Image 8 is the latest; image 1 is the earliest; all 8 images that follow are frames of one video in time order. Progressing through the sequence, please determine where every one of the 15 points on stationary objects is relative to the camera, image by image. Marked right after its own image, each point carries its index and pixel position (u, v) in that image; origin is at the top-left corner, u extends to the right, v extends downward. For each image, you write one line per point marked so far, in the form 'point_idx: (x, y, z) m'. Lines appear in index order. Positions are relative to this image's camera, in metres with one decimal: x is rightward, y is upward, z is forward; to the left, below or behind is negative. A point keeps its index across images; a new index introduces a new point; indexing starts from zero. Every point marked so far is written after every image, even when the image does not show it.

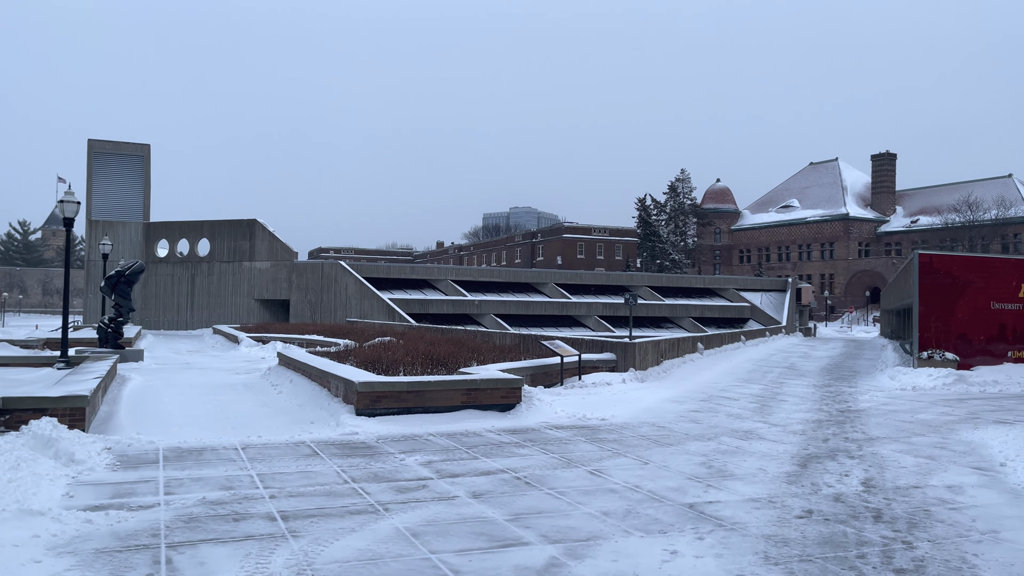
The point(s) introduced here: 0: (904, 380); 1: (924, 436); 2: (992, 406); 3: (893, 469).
0: (+9.3, -2.2, +18.8) m
1: (+6.0, -2.1, +11.5) m
2: (+9.2, -2.3, +15.1) m
3: (+4.4, -2.1, +9.0) m
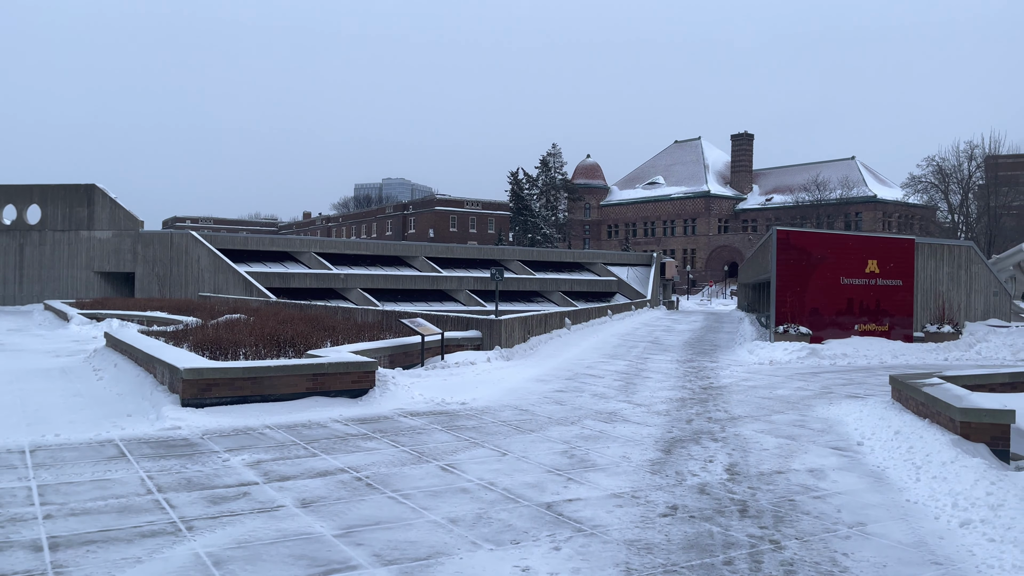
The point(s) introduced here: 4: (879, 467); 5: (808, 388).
0: (+6.1, -1.6, +19.1) m
1: (+3.9, -1.8, +11.5) m
2: (+6.5, -1.8, +15.5) m
3: (+2.7, -1.8, +8.7) m
4: (+3.7, -1.8, +8.0) m
5: (+5.3, -1.8, +14.3) m
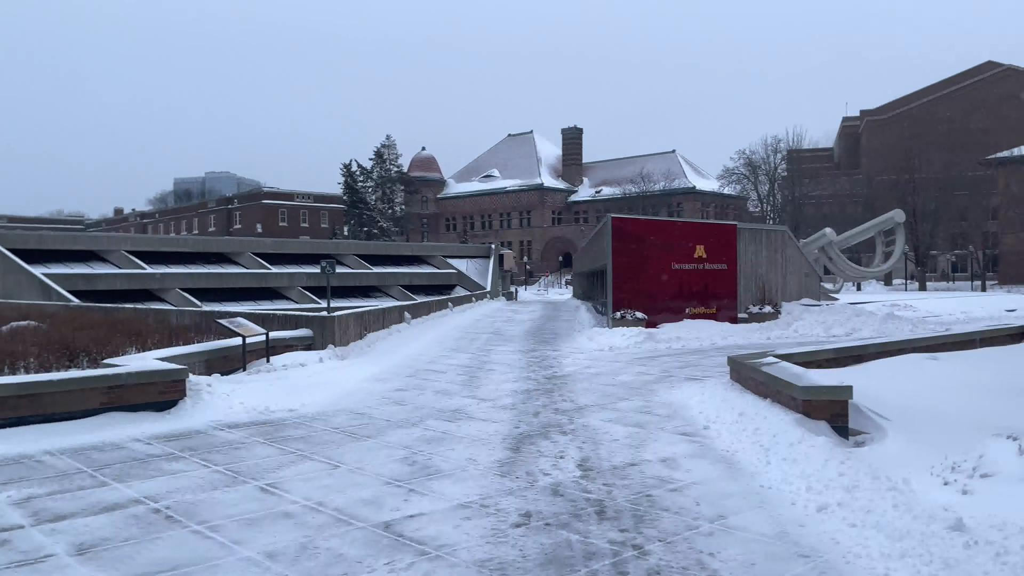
0: (+2.2, -1.3, +19.2) m
1: (+1.7, -1.6, +11.3) m
2: (+3.3, -1.5, +15.8) m
3: (+1.0, -1.6, +8.3) m
4: (+2.1, -1.6, +7.8) m
5: (+2.5, -1.5, +14.3) m
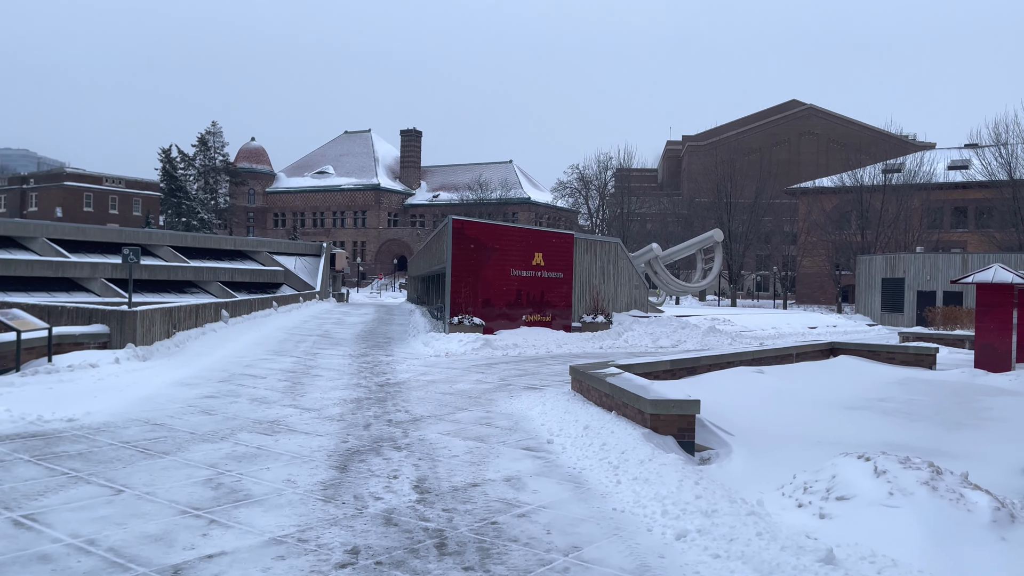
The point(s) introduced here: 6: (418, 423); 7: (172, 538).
0: (-1.7, -1.4, +18.4) m
1: (-0.6, -1.6, +10.6) m
2: (+0.1, -1.6, +15.3) m
3: (-0.6, -1.7, +7.6) m
4: (+0.6, -1.7, +7.3) m
5: (-0.5, -1.6, +13.7) m
6: (-1.1, -1.6, +9.6) m
7: (-2.2, -1.6, +5.2) m
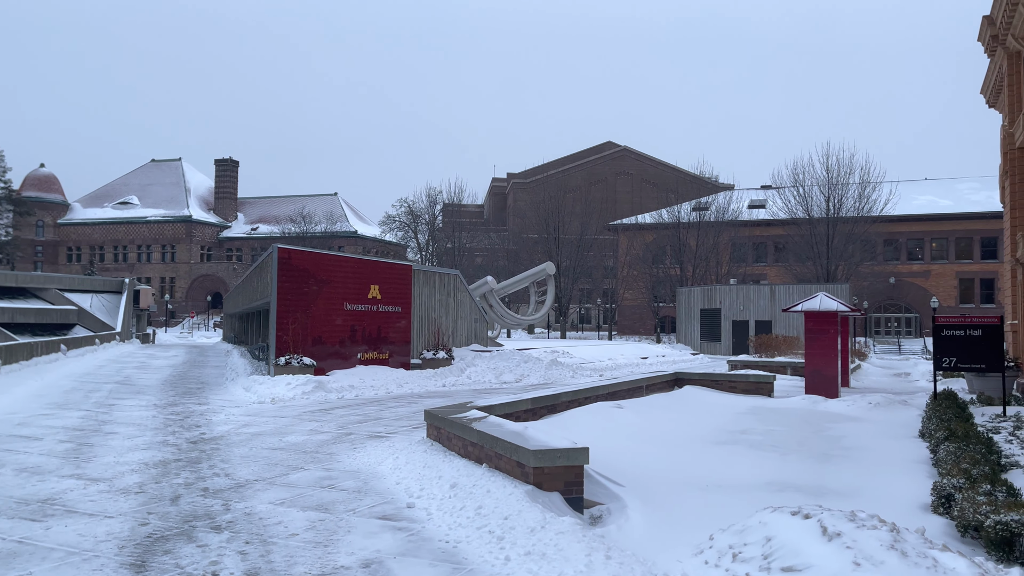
0: (-5.2, -2.1, +16.3) m
1: (-2.3, -2.0, +8.9) m
2: (-2.7, -2.2, +13.7) m
3: (-1.7, -1.9, +6.0) m
4: (-0.5, -1.9, +5.9) m
5: (-2.9, -2.2, +12.0) m
6: (-2.6, -2.0, +7.8) m
7: (-2.8, -1.8, +3.2) m
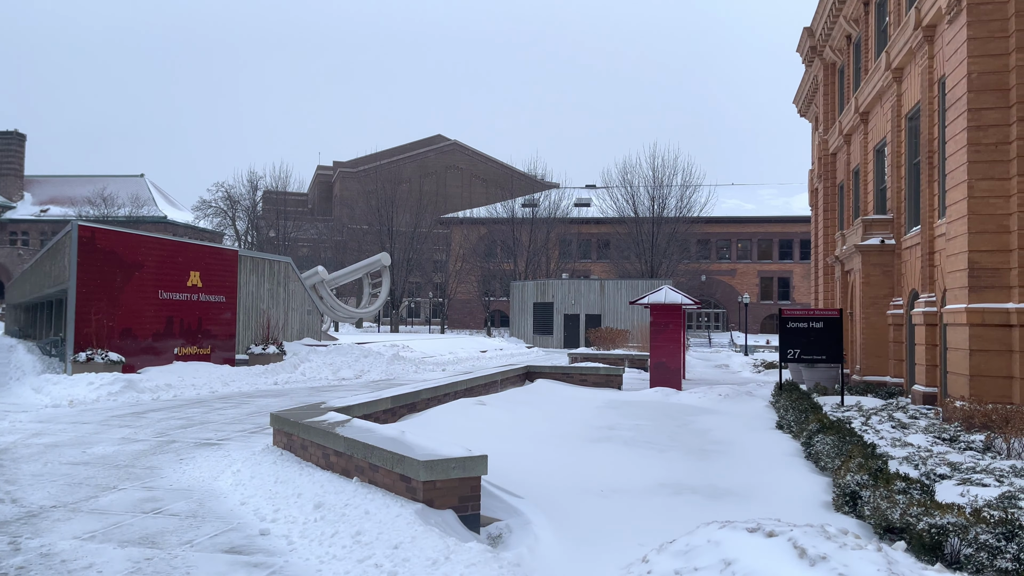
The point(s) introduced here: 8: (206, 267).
0: (-8.0, -1.8, +13.9) m
1: (-3.6, -1.8, +7.2) m
2: (-5.0, -2.0, +11.8) m
3: (-2.4, -1.8, +4.5) m
4: (-1.1, -1.8, +4.7) m
5: (-4.8, -1.9, +10.1) m
6: (-3.7, -1.8, +6.1) m
7: (-2.8, -1.6, +1.6) m
8: (-7.6, +0.5, +19.6) m
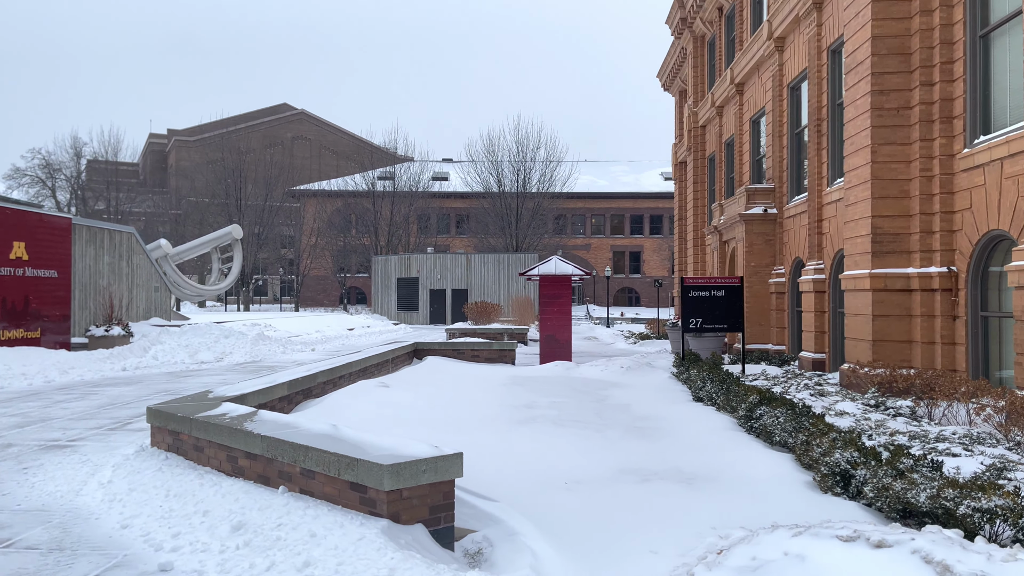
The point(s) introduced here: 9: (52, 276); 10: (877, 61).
0: (-9.5, -1.4, +11.2) m
1: (-3.9, -1.6, +5.5) m
2: (-6.2, -1.6, +9.7) m
3: (-2.2, -1.6, +3.0) m
4: (-1.0, -1.5, +3.5) m
5: (-5.7, -1.6, +8.1) m
6: (-3.8, -1.6, +4.3) m
7: (-2.1, -1.5, +0.1) m
8: (-10.2, +1.1, +16.8) m
9: (-10.1, +0.3, +17.4) m
10: (+5.6, +3.4, +12.1) m
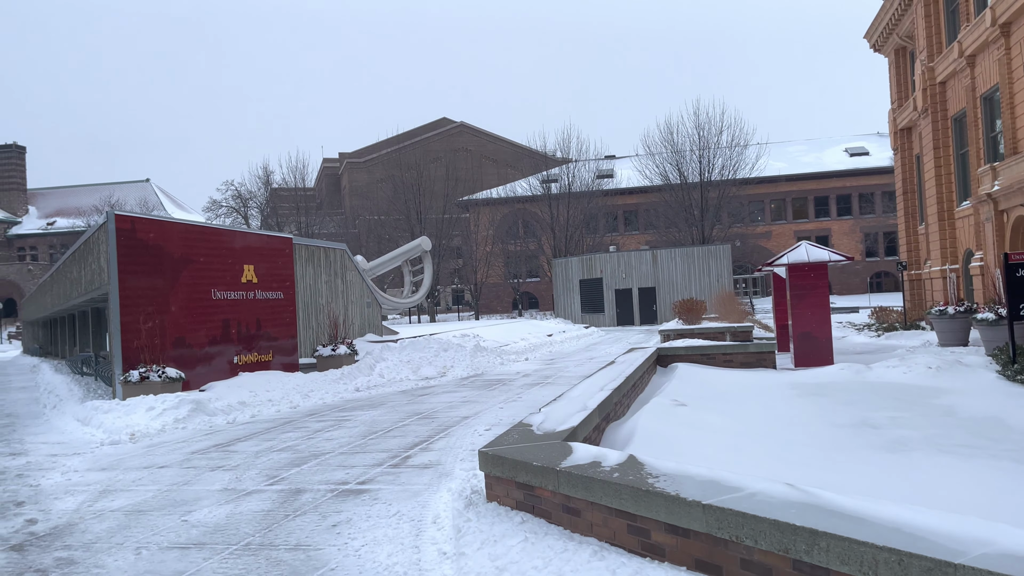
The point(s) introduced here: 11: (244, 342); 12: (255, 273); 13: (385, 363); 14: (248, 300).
0: (-5.6, -1.9, +11.0) m
1: (-1.3, -1.7, +4.3) m
2: (-2.6, -1.9, +8.9) m
3: (-0.1, -1.6, +1.6) m
4: (+1.2, -1.5, +1.8) m
5: (-2.4, -1.9, +7.2) m
6: (-1.3, -1.7, +3.2) m
7: (-0.5, -1.6, -1.3) m
8: (-5.3, +0.6, +16.7) m
9: (-5.1, -0.2, +17.3) m
10: (+9.0, +3.9, +8.9) m
11: (-5.4, -1.1, +16.0) m
12: (-5.4, +0.3, +16.6) m
13: (-2.9, -1.7, +18.1) m
14: (-5.4, -0.2, +16.2) m
